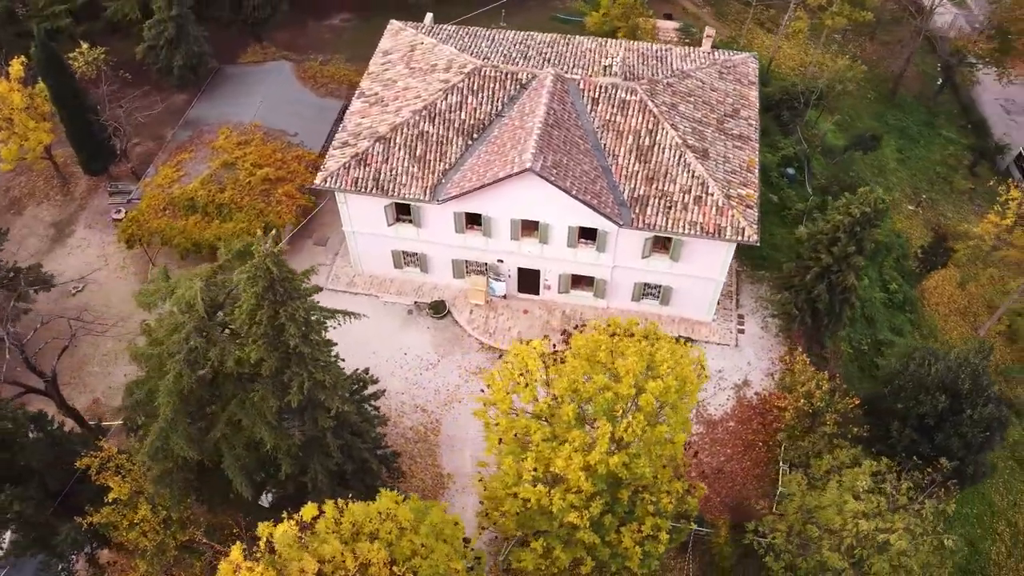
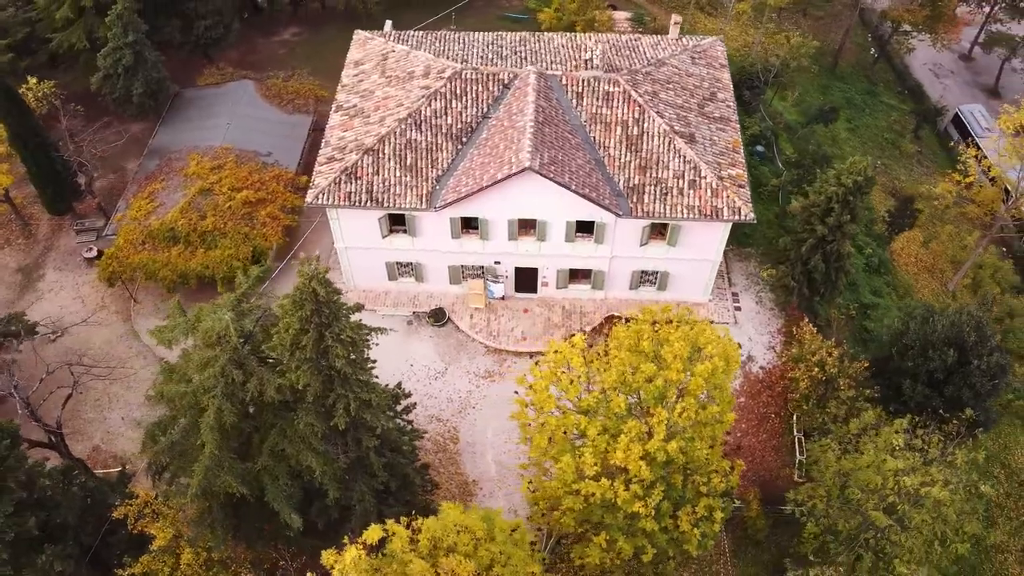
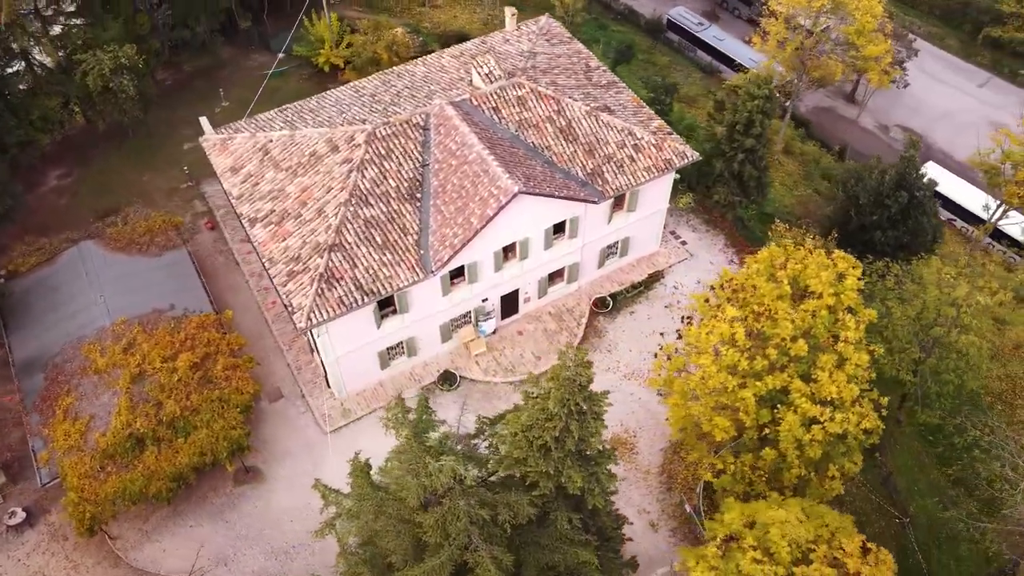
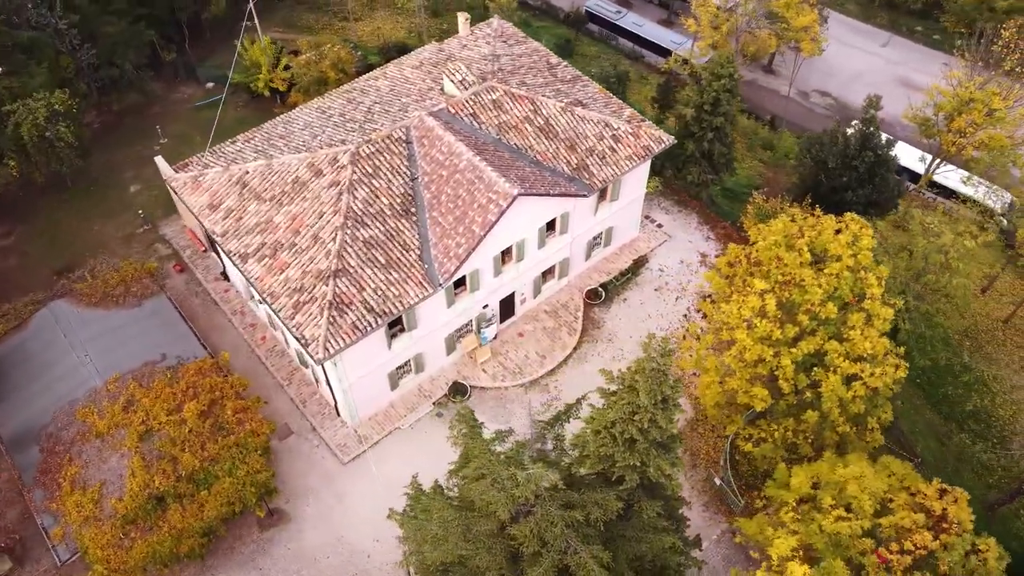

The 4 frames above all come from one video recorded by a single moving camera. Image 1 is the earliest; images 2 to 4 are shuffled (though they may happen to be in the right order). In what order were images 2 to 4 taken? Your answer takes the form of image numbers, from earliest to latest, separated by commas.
2, 3, 4
